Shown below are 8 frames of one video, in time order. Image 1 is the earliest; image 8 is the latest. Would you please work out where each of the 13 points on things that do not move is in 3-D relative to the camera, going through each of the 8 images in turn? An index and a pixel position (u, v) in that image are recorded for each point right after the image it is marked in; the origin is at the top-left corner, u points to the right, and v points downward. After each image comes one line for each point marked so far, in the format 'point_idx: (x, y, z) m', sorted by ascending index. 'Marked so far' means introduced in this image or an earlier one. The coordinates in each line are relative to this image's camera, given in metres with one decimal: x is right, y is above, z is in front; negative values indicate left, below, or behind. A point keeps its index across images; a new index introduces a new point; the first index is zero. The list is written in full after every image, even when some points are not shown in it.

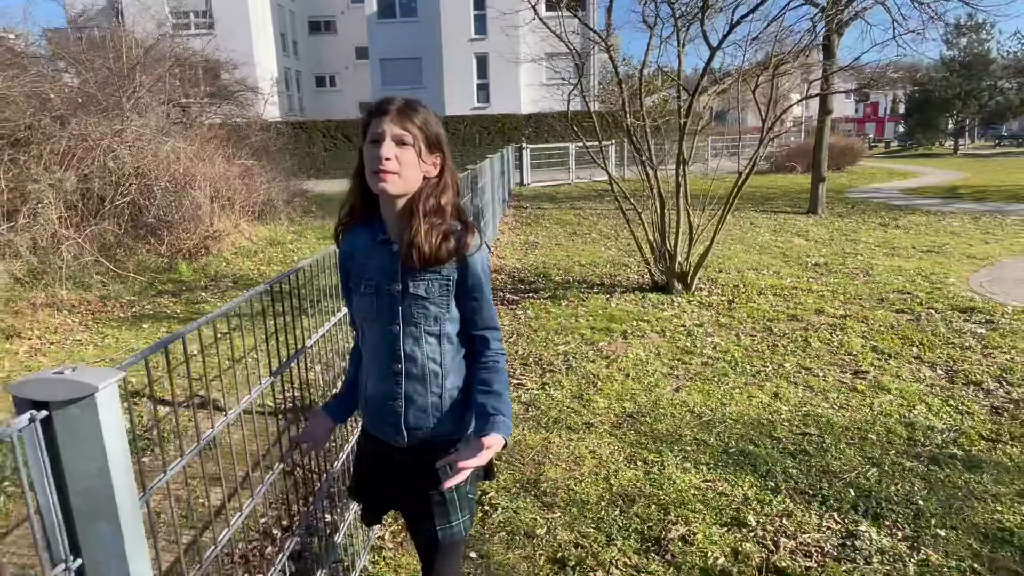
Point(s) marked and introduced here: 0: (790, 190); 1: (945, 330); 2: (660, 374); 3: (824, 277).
0: (+7.0, +2.5, +16.3) m
1: (+3.6, -0.3, +5.4) m
2: (+1.0, -0.6, +4.6) m
3: (+3.5, +0.1, +7.4) m
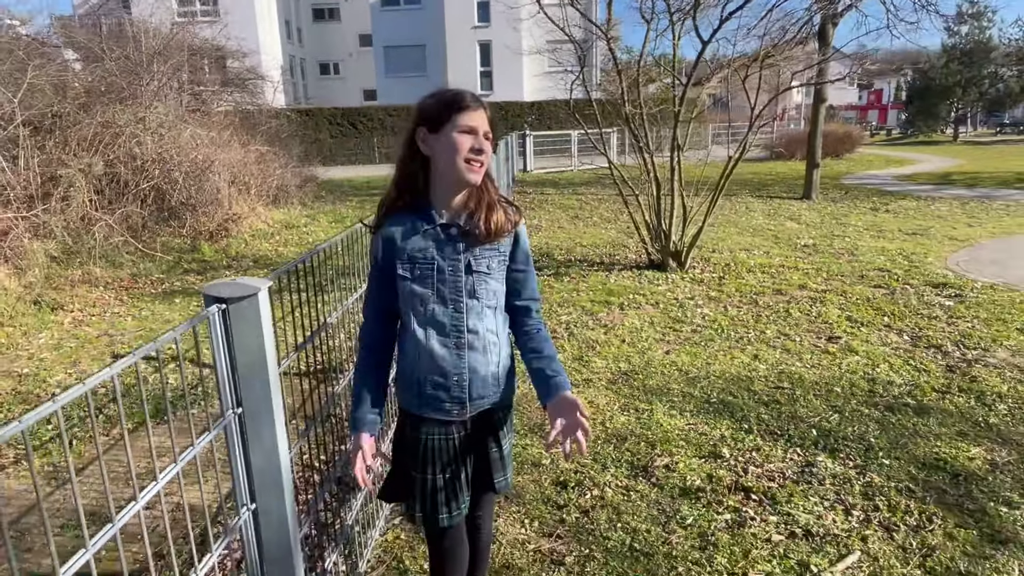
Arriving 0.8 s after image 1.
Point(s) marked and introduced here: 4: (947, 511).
0: (+7.1, +2.9, +16.7) m
1: (+3.6, -0.1, +5.9) m
2: (+1.1, -0.4, +5.1) m
3: (+3.6, +0.4, +7.9) m
4: (+1.9, -1.0, +2.9) m
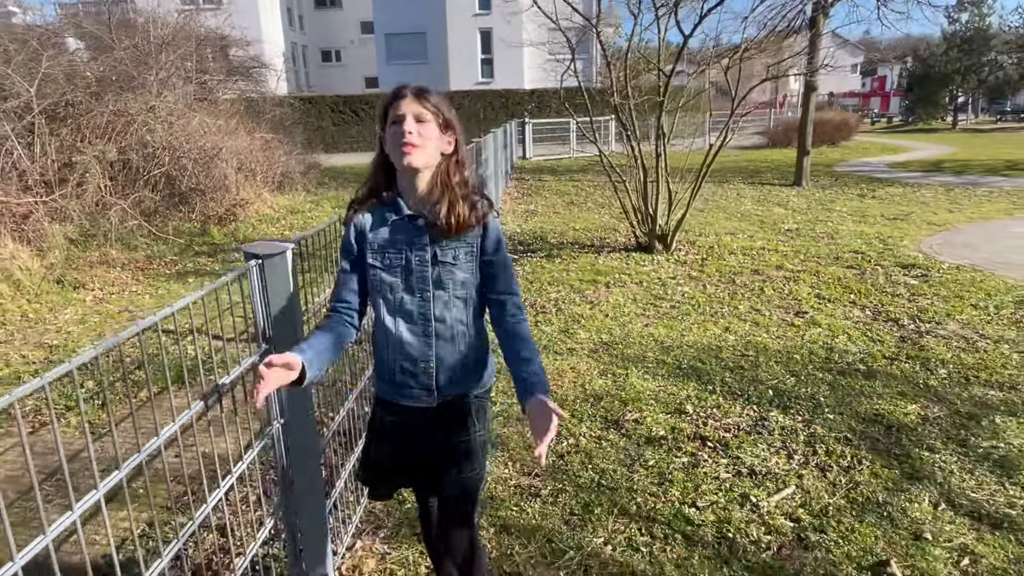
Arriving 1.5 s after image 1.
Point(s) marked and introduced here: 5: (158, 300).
0: (+7.0, +3.3, +17.0) m
1: (+3.6, +0.1, +6.3) m
2: (+1.0, -0.2, +5.5) m
3: (+3.5, +0.6, +8.3) m
4: (+1.8, -0.8, +3.3) m
5: (-3.7, -0.1, +6.8) m
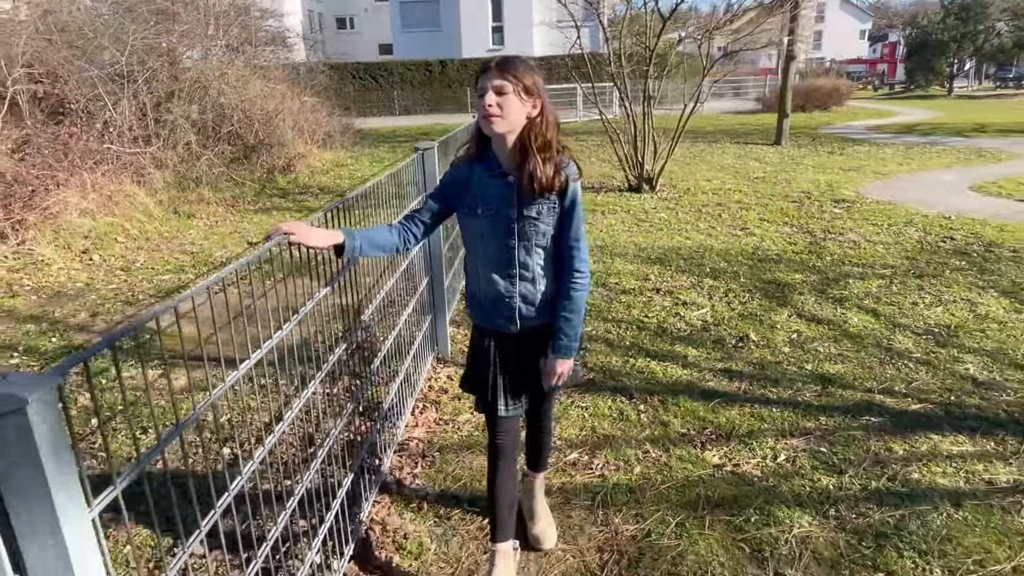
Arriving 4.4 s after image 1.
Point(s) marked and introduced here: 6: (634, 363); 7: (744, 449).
0: (+7.4, +4.7, +18.8) m
1: (+3.8, +1.0, +8.2) m
2: (+1.2, +0.7, +7.4) m
3: (+3.8, +1.6, +10.1) m
4: (+2.0, -0.1, +5.3) m
5: (-3.5, +0.8, +8.8) m
6: (+0.8, -0.5, +4.1) m
7: (+1.1, -0.8, +3.2) m
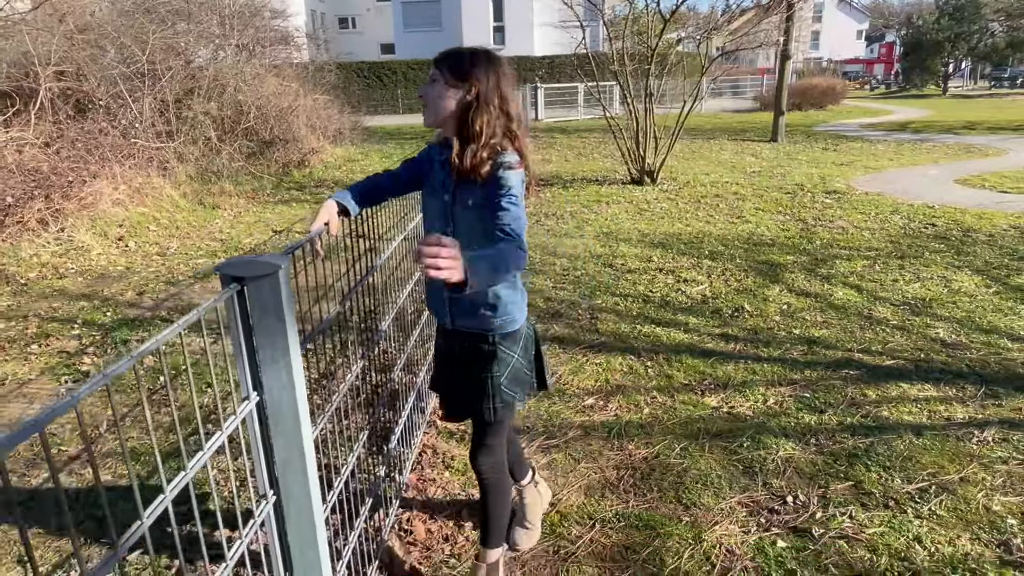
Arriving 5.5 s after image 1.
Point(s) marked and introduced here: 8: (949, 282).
0: (+7.5, +4.8, +19.2) m
1: (+3.9, +1.2, +8.7) m
2: (+1.4, +0.8, +7.9) m
3: (+3.9, +1.8, +10.6) m
4: (+2.2, +0.1, +5.7) m
5: (-3.3, +1.0, +9.3) m
6: (+0.9, -0.3, +4.6) m
7: (+1.3, -0.6, +3.7) m
8: (+3.6, 0.0, +5.4) m
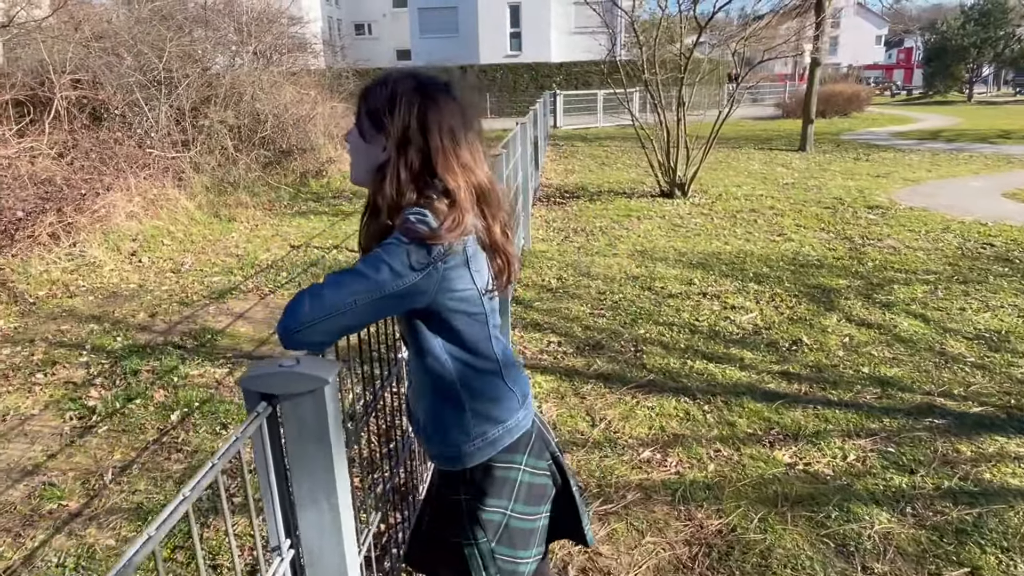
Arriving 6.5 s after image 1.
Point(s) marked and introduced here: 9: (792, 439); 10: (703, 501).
0: (+8.0, +4.5, +18.8) m
1: (+4.2, +0.9, +8.2) m
2: (+1.7, +0.6, +7.5) m
3: (+4.3, +1.5, +10.2) m
4: (+2.4, -0.1, +5.3) m
5: (-3.0, +0.8, +9.0) m
6: (+1.2, -0.5, +4.2) m
7: (+1.5, -0.8, +3.3) m
8: (+3.9, -0.2, +5.0) m
9: (+1.4, -0.8, +3.4) m
10: (+0.8, -0.9, +2.9) m
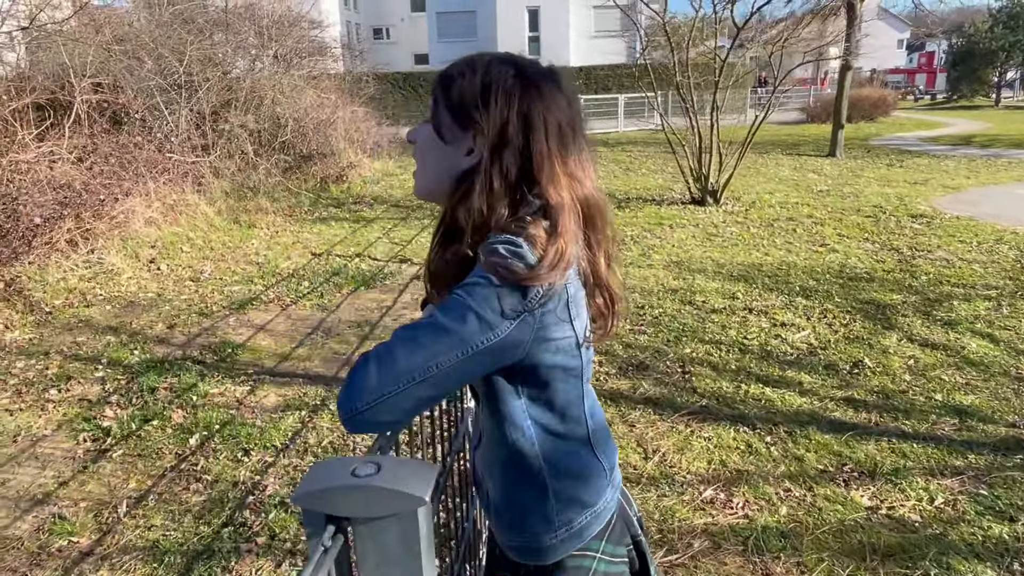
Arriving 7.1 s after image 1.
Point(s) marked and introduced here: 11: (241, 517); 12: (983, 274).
0: (+8.6, +4.2, +18.3) m
1: (+4.6, +0.7, +7.9) m
2: (+2.0, +0.5, +7.2) m
3: (+4.7, +1.4, +9.8) m
4: (+2.7, -0.2, +5.0) m
5: (-2.6, +0.7, +8.8) m
6: (+1.4, -0.6, +3.9) m
7: (+1.7, -0.9, +2.9) m
8: (+4.1, -0.3, +4.6) m
9: (+1.7, -0.9, +3.0) m
10: (+1.0, -1.0, +2.5) m
11: (-1.2, -1.1, +3.0) m
12: (+4.3, +0.1, +5.9) m
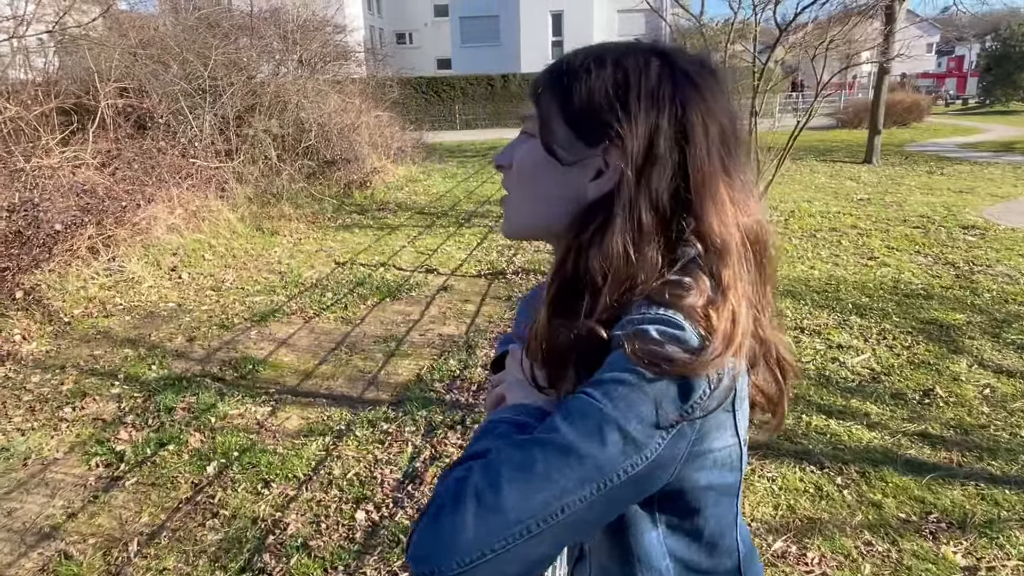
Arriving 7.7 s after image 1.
0: (+9.3, +4.0, +17.8) m
1: (+4.9, +0.6, +7.4) m
2: (+2.3, +0.3, +6.8) m
3: (+5.1, +1.2, +9.4) m
4: (+3.0, -0.4, +4.6) m
5: (-2.3, +0.6, +8.5) m
6: (+1.6, -0.7, +3.6) m
7: (+1.9, -1.0, +2.6) m
8: (+4.4, -0.5, +4.2) m
9: (+1.8, -1.0, +2.7) m
10: (+1.2, -1.1, +2.2) m
11: (-1.1, -1.1, +2.7) m
12: (+4.6, 0.0, +5.5) m
